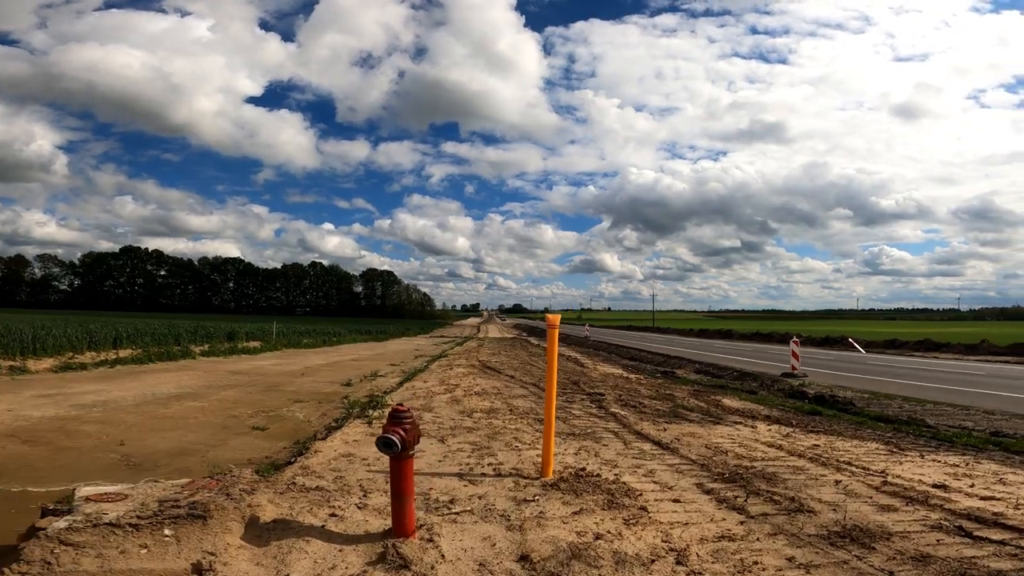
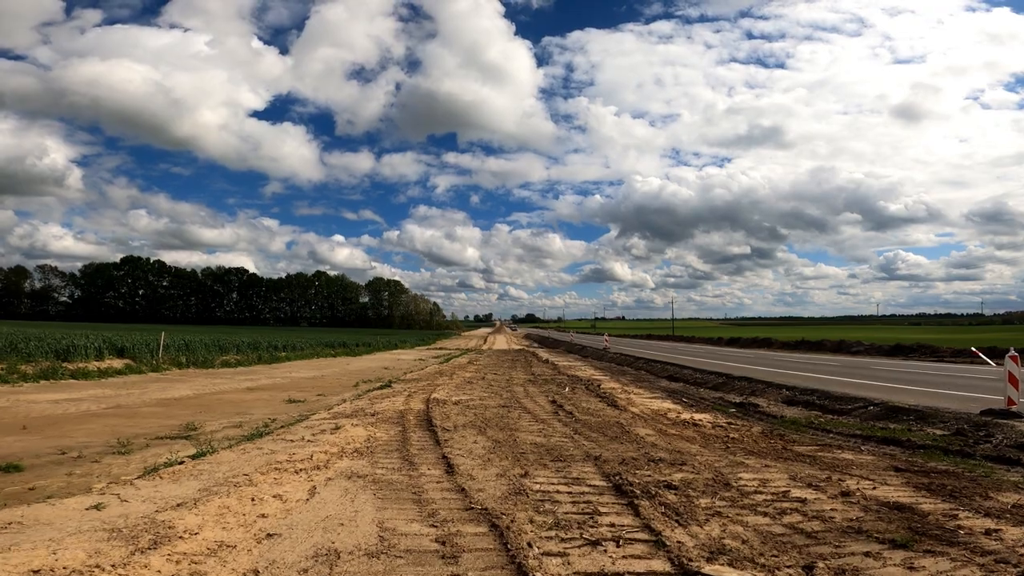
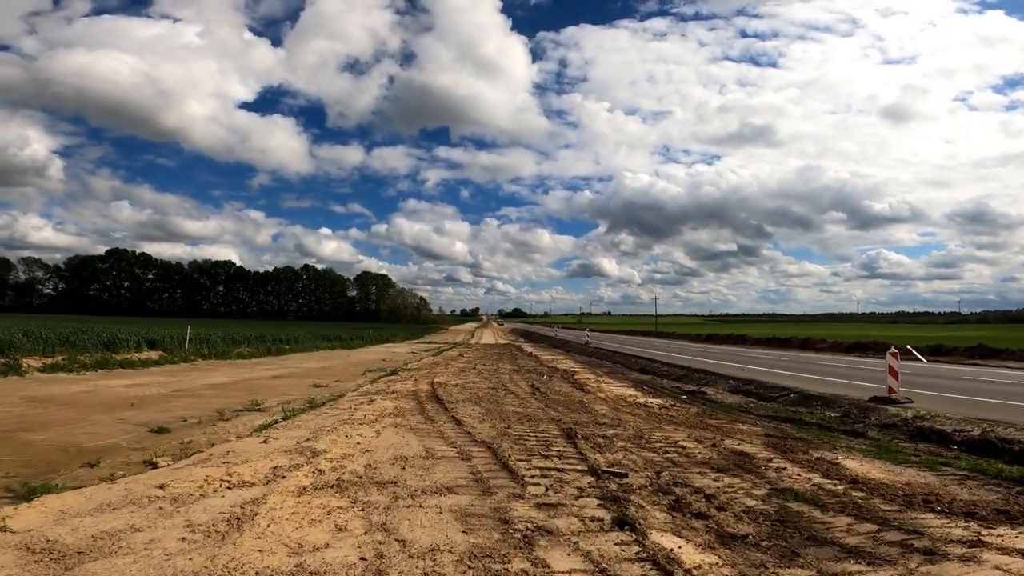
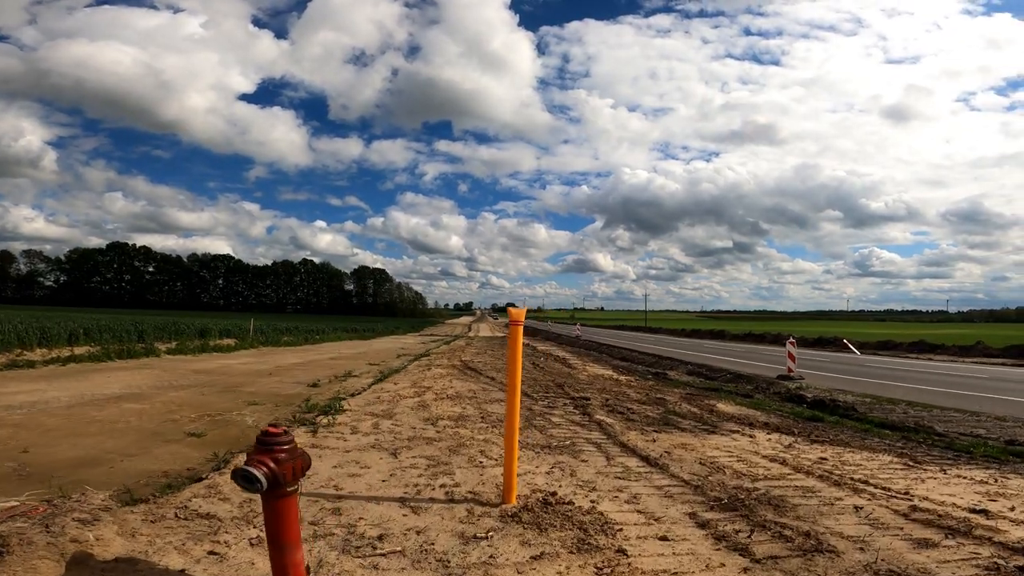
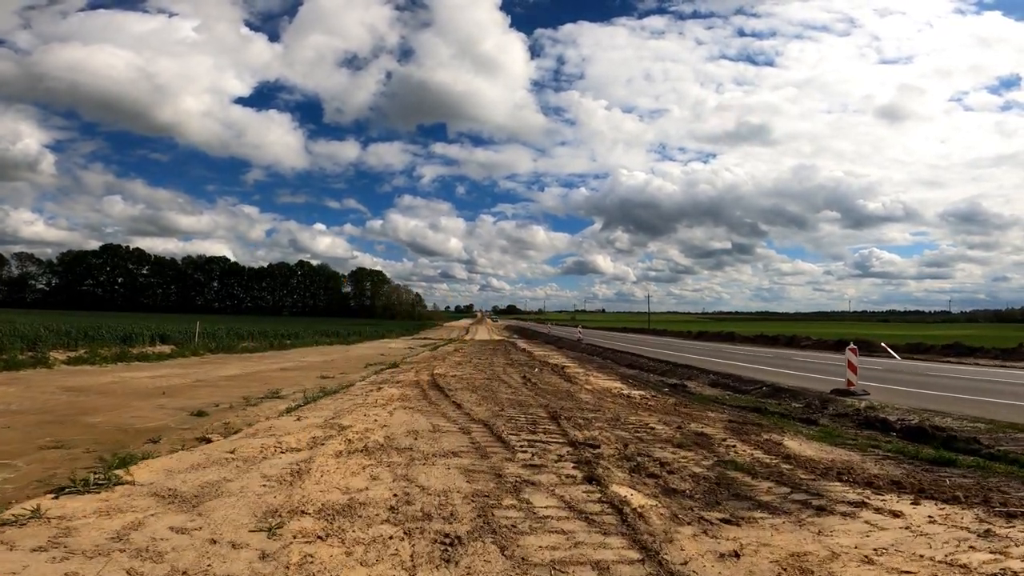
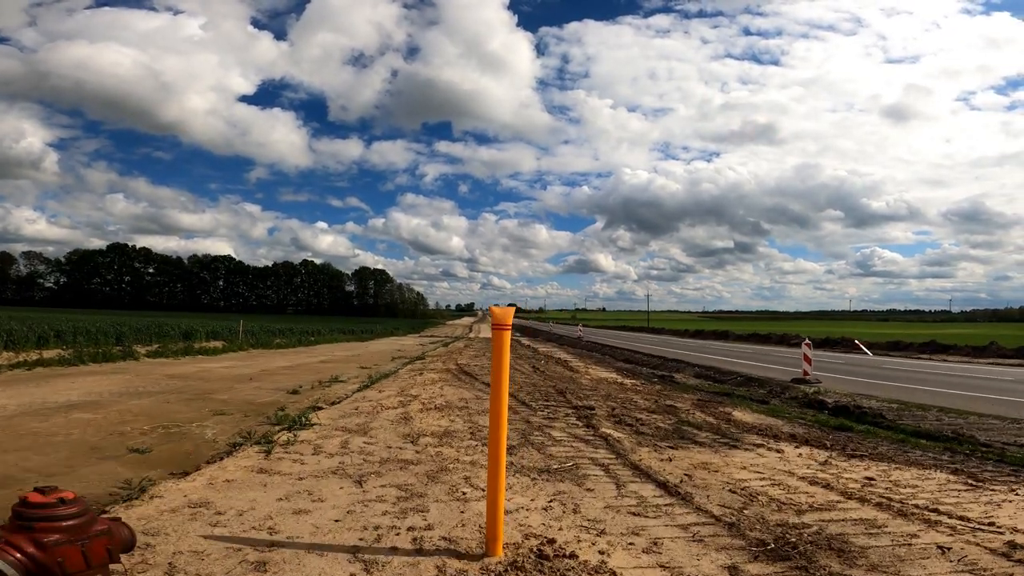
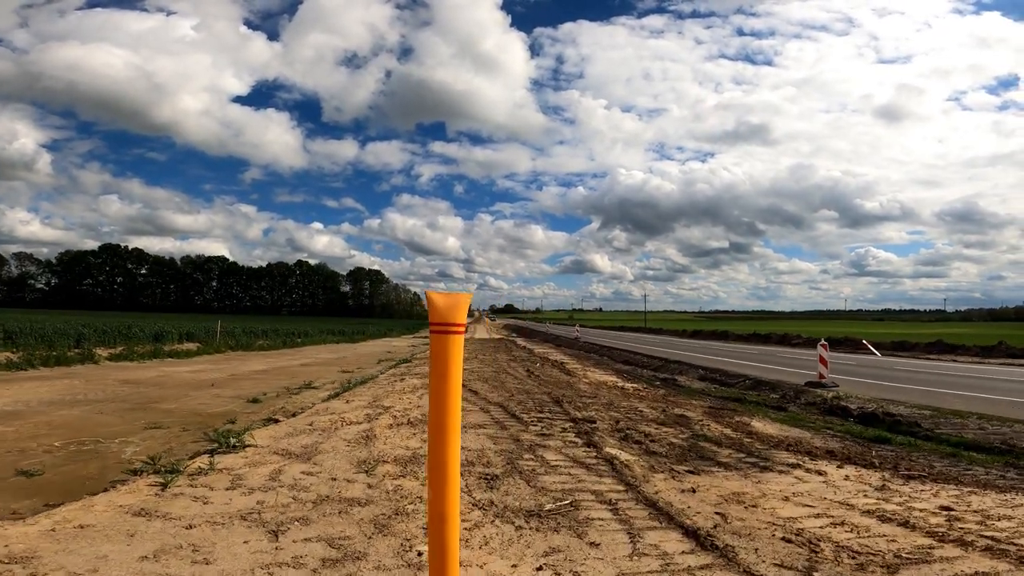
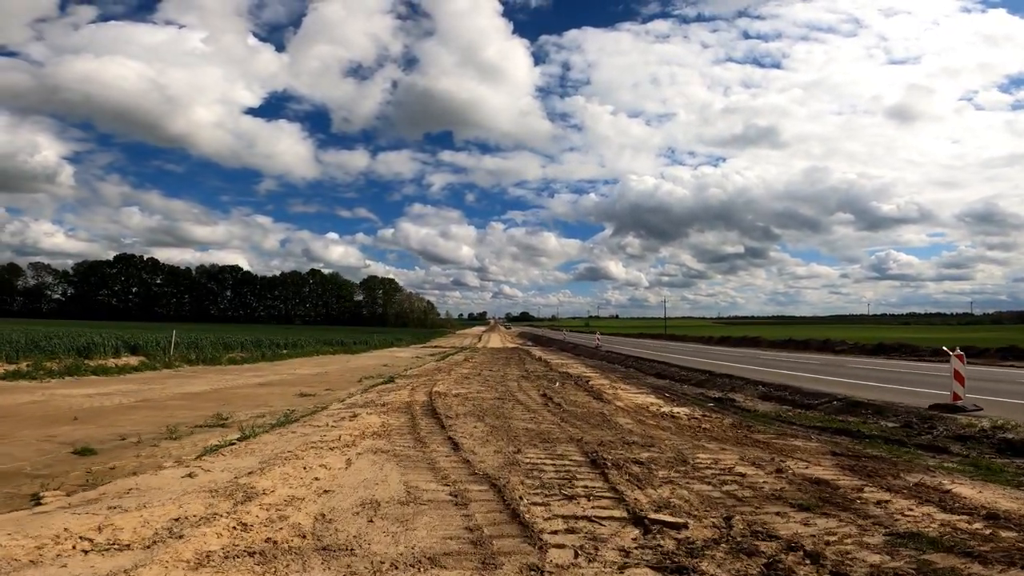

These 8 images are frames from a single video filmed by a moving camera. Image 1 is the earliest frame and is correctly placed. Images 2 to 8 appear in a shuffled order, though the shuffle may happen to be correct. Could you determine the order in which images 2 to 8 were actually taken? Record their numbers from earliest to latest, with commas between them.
4, 6, 7, 5, 3, 8, 2
